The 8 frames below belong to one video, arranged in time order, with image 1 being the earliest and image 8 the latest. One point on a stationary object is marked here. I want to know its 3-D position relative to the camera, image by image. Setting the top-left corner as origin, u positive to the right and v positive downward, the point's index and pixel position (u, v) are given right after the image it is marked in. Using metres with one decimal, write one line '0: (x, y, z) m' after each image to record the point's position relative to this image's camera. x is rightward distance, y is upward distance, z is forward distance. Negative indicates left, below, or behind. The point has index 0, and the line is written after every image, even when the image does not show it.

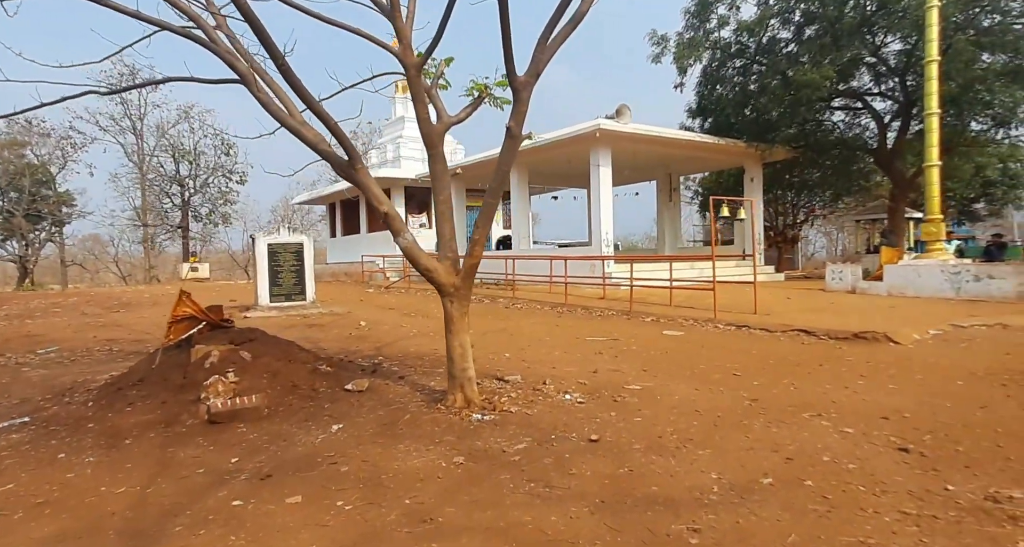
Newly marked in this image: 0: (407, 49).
0: (-0.7, +1.6, +4.3) m
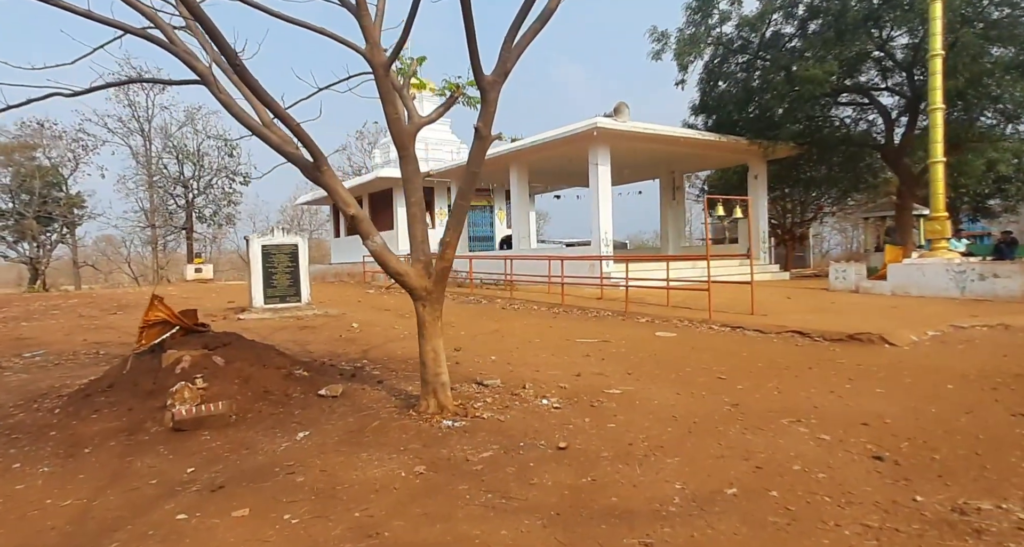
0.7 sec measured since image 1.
0: (-1.0, +1.6, +4.2) m
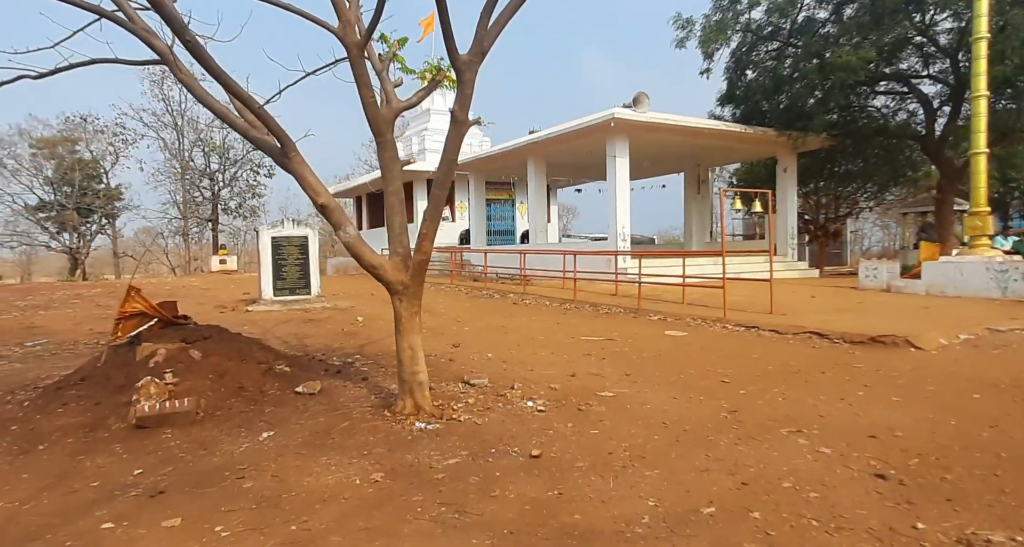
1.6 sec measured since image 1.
0: (-1.1, +1.6, +4.0) m
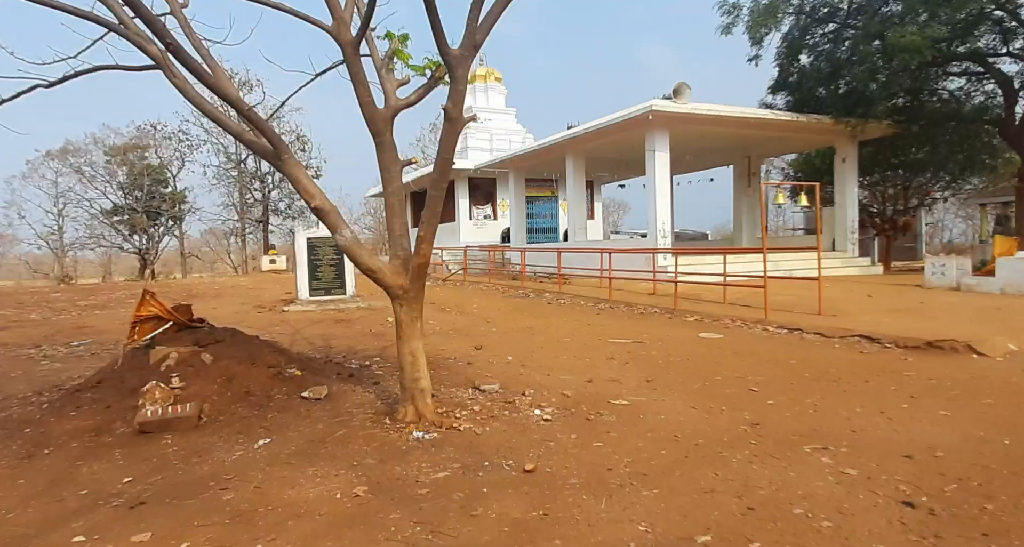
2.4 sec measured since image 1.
0: (-1.1, +1.6, +3.9) m
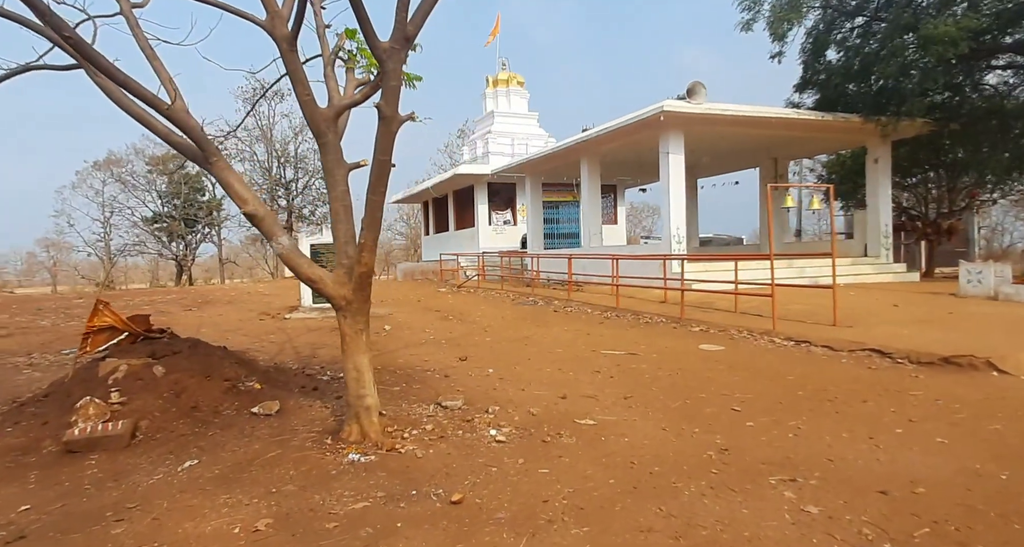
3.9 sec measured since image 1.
0: (-1.4, +1.5, +3.7) m
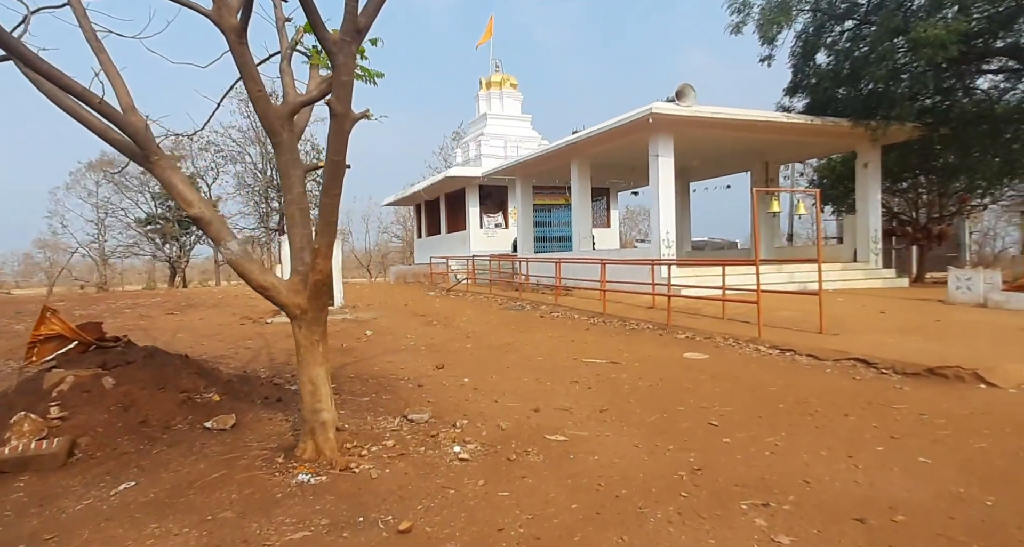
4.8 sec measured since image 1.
0: (-1.7, +1.5, +3.5) m
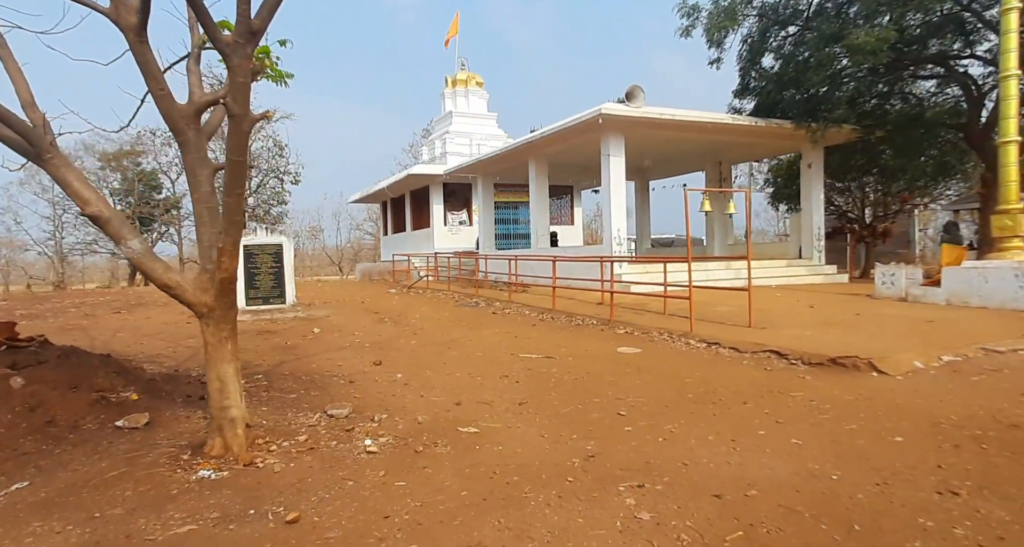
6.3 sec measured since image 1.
0: (-2.2, +1.5, +3.5) m
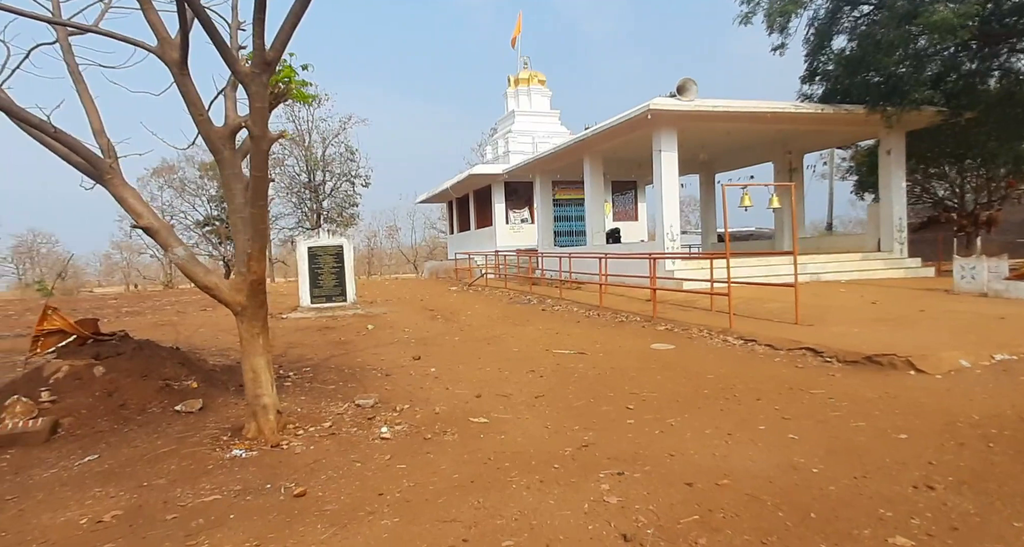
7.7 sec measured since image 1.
0: (-2.3, +1.5, +4.0) m
